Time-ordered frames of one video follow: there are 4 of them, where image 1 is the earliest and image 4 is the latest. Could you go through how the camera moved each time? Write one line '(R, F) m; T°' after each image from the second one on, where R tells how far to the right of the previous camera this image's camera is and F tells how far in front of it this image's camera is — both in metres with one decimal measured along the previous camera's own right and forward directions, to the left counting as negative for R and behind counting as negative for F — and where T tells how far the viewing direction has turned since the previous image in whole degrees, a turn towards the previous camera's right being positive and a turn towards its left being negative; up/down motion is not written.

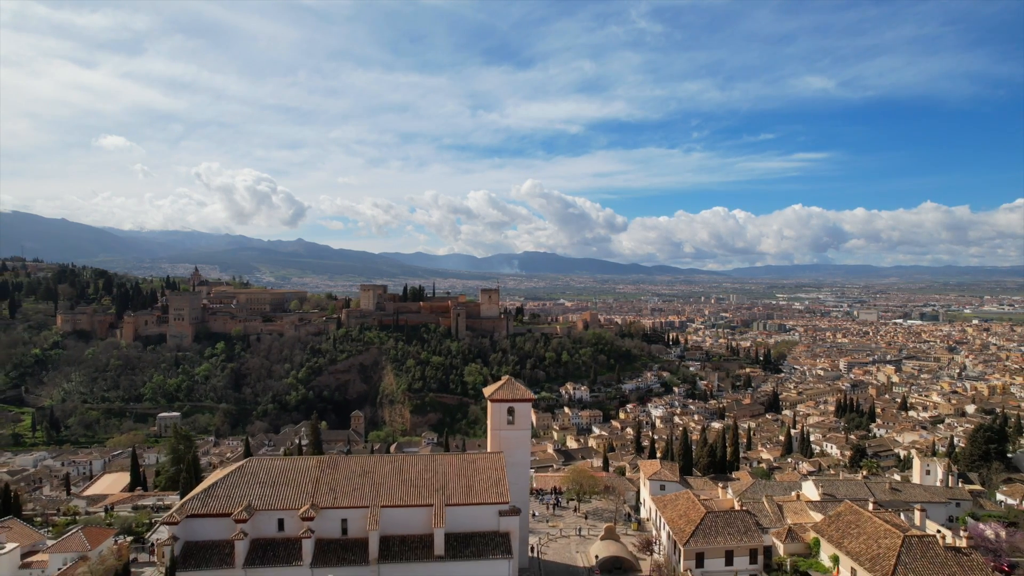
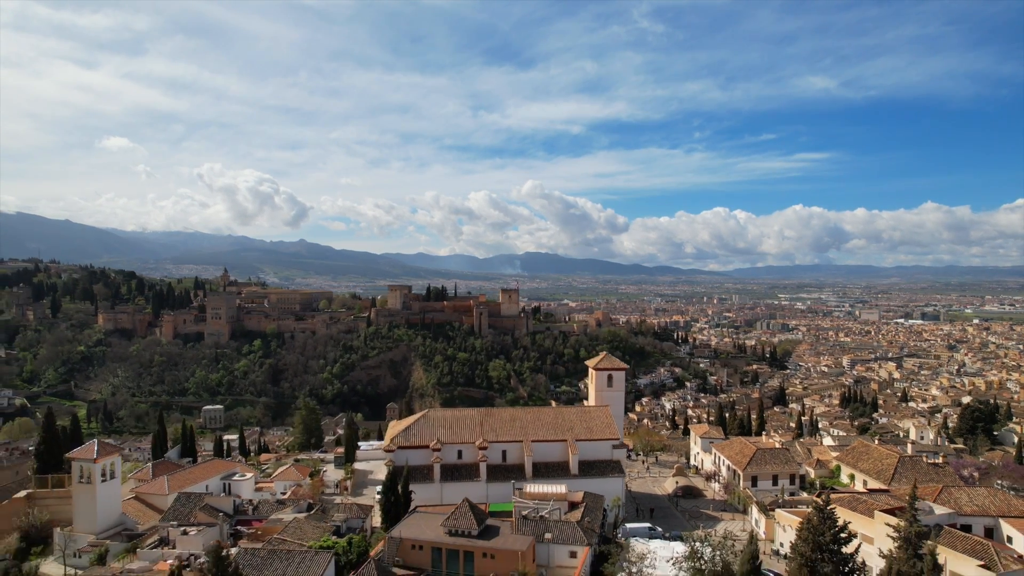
(-3.4, -5.8) m; 0°
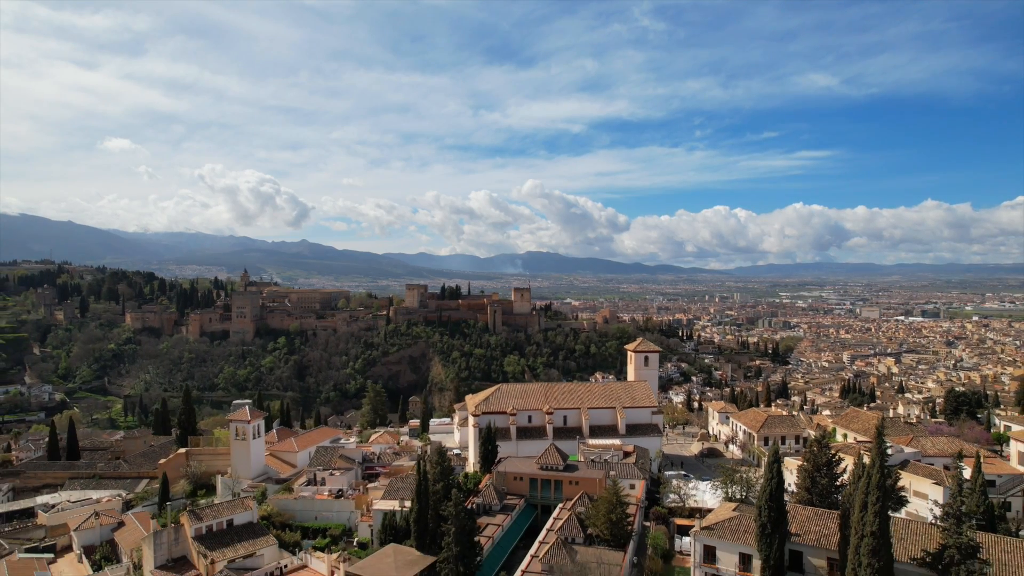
(-2.2, -4.7) m; 0°
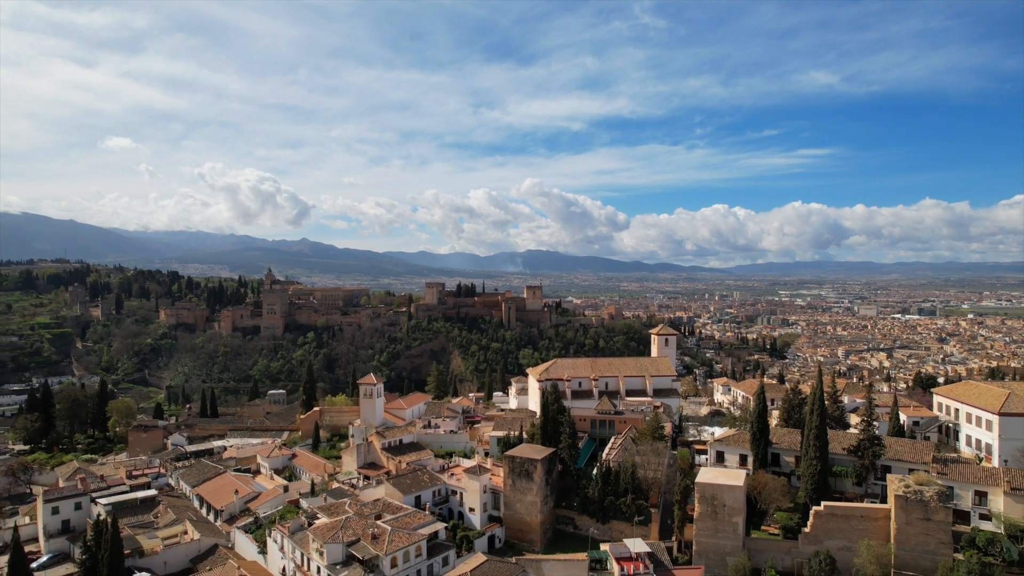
(-2.8, -7.7) m; 0°
